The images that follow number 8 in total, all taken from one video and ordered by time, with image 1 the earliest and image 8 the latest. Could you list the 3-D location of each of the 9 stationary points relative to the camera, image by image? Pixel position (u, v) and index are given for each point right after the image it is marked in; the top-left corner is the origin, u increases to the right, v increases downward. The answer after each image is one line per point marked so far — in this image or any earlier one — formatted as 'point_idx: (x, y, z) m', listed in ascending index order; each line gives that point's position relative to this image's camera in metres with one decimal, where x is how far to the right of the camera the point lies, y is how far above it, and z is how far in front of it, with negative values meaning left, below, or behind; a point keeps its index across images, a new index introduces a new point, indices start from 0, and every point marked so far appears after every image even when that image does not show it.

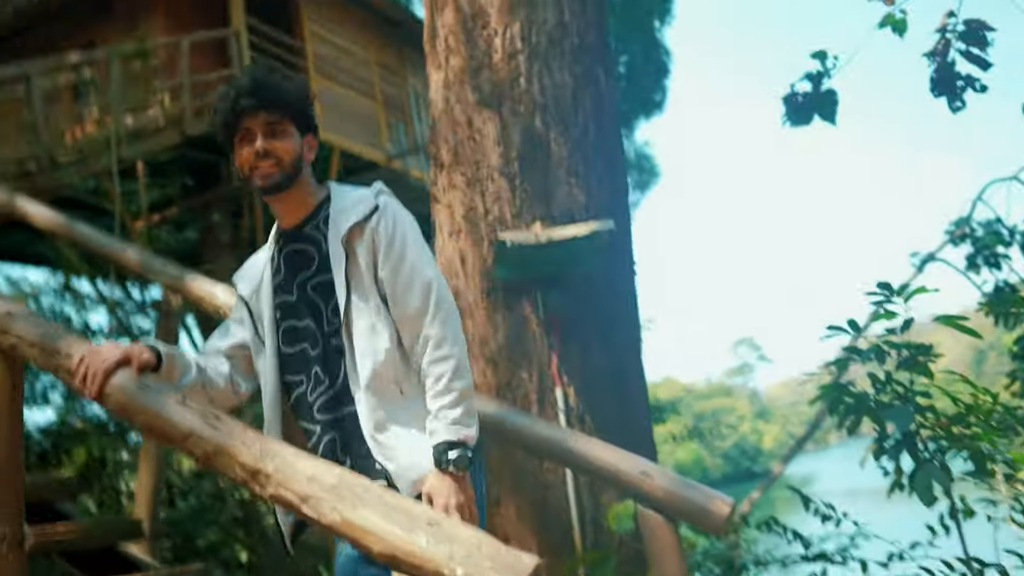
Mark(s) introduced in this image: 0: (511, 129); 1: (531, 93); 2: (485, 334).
0: (0.0, +0.8, +5.0) m
1: (+0.1, +1.0, +5.0) m
2: (-0.1, -0.2, +4.8) m
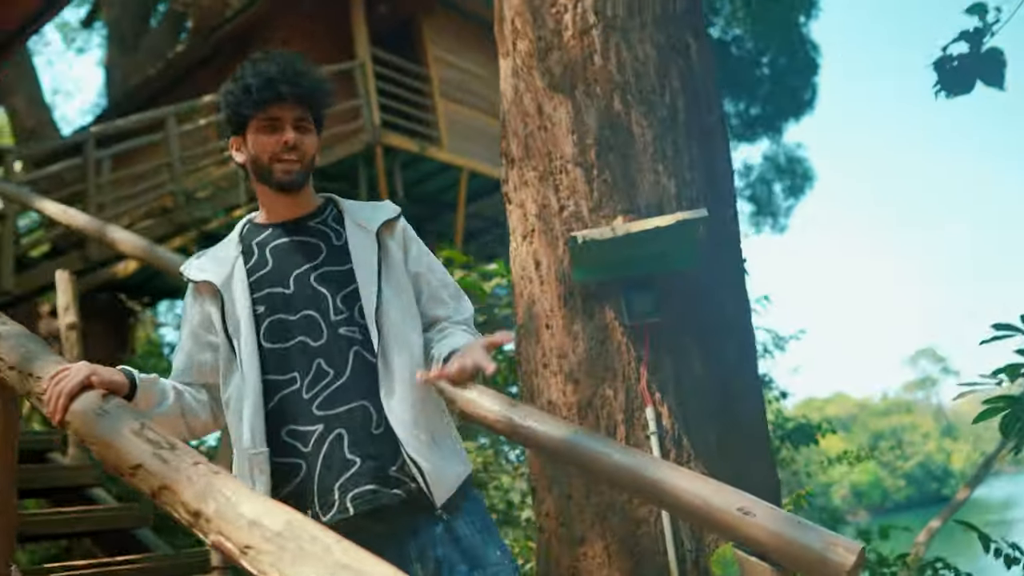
0: (+0.3, +0.8, +4.4) m
1: (+0.4, +1.0, +4.4) m
2: (+0.2, -0.3, +4.2) m
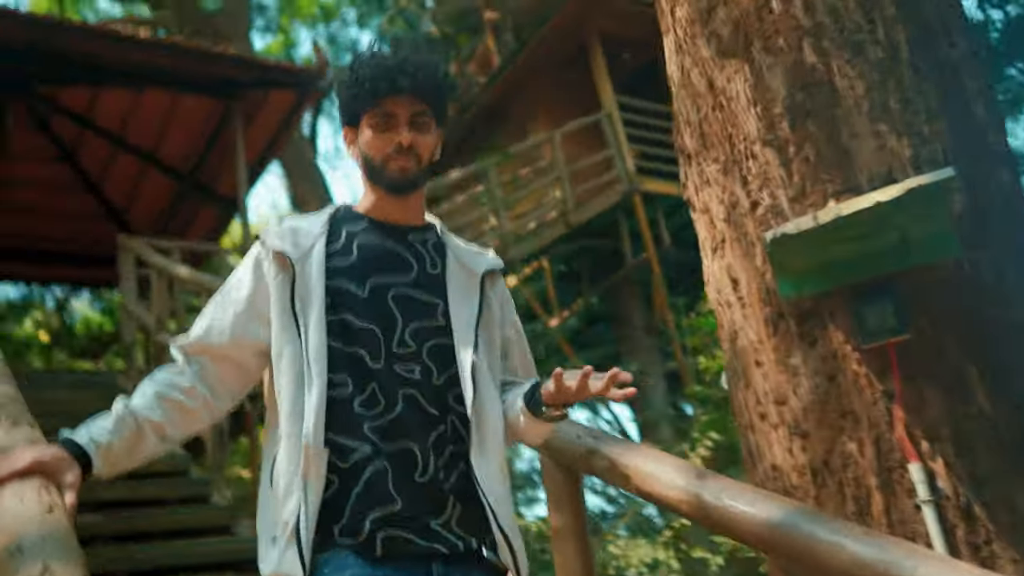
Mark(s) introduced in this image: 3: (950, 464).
0: (+0.9, +0.7, +3.3) m
1: (+1.0, +0.9, +3.3) m
2: (+0.9, -0.3, +3.1) m
3: (+1.3, -0.5, +2.8) m
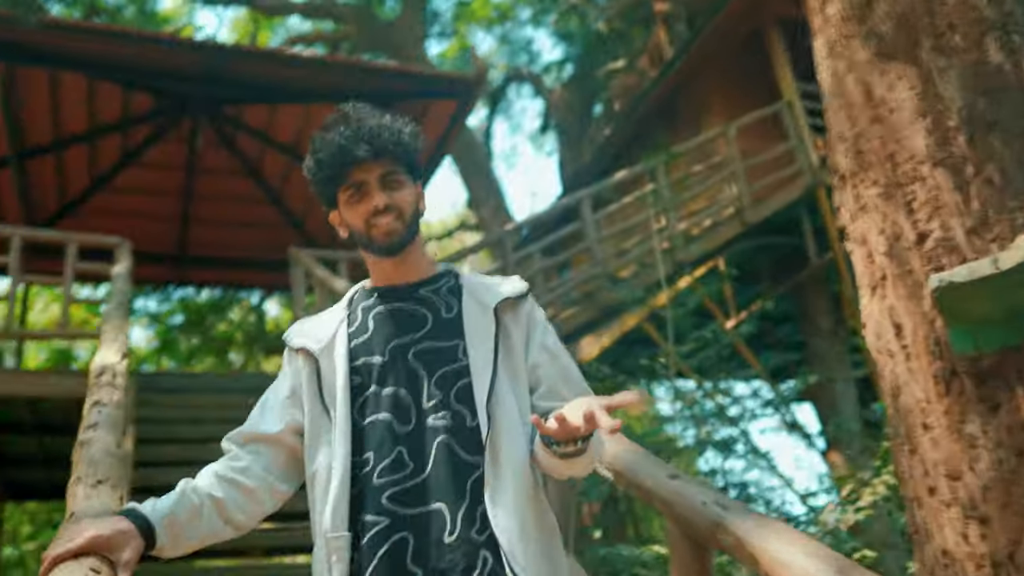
0: (+1.2, +0.6, +2.7) m
1: (+1.3, +0.8, +2.7) m
2: (+1.2, -0.5, +2.6) m
3: (+1.6, -0.7, +2.2) m
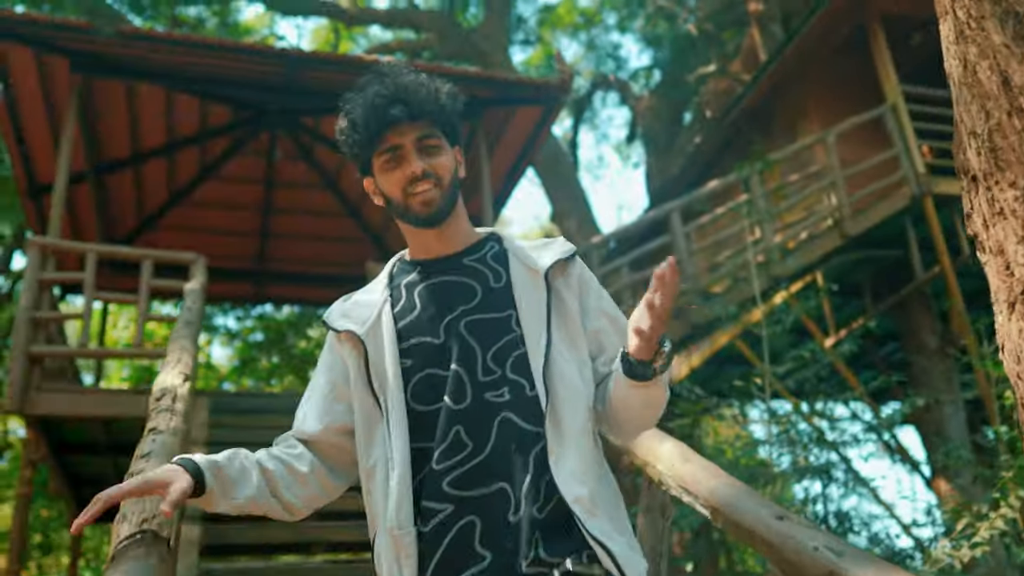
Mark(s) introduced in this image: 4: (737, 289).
0: (+1.4, +0.6, +2.4) m
1: (+1.5, +0.8, +2.3) m
2: (+1.4, -0.5, +2.2) m
3: (+1.7, -0.7, +1.8) m
4: (+1.8, 0.0, +7.6) m
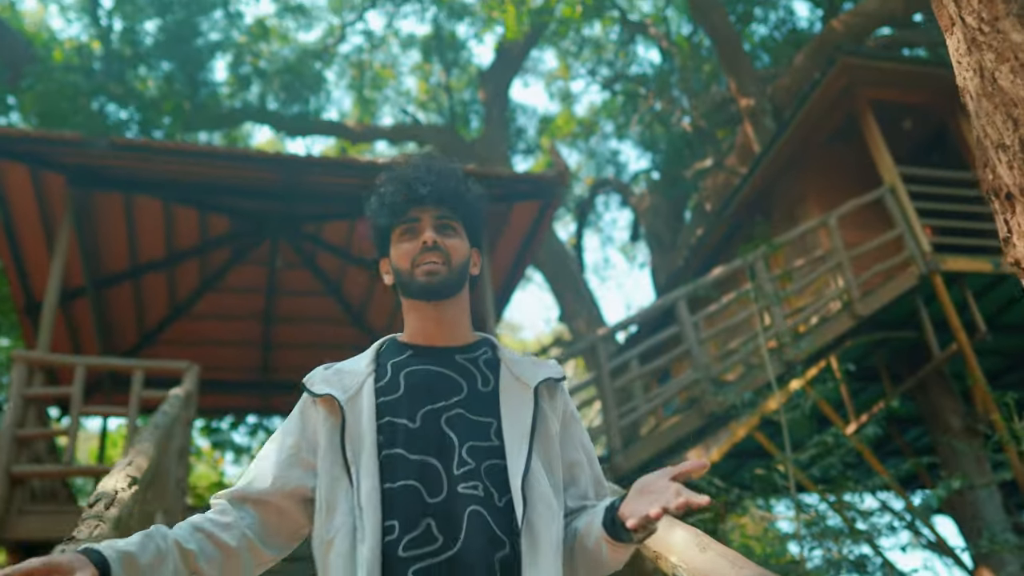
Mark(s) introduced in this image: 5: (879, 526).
0: (+1.4, +0.5, +2.2) m
1: (+1.5, +0.7, +2.3) m
2: (+1.4, -0.5, +1.9) m
3: (+1.8, -0.6, +1.5) m
4: (+1.8, -0.7, +7.4) m
5: (+2.5, -1.7, +6.7) m
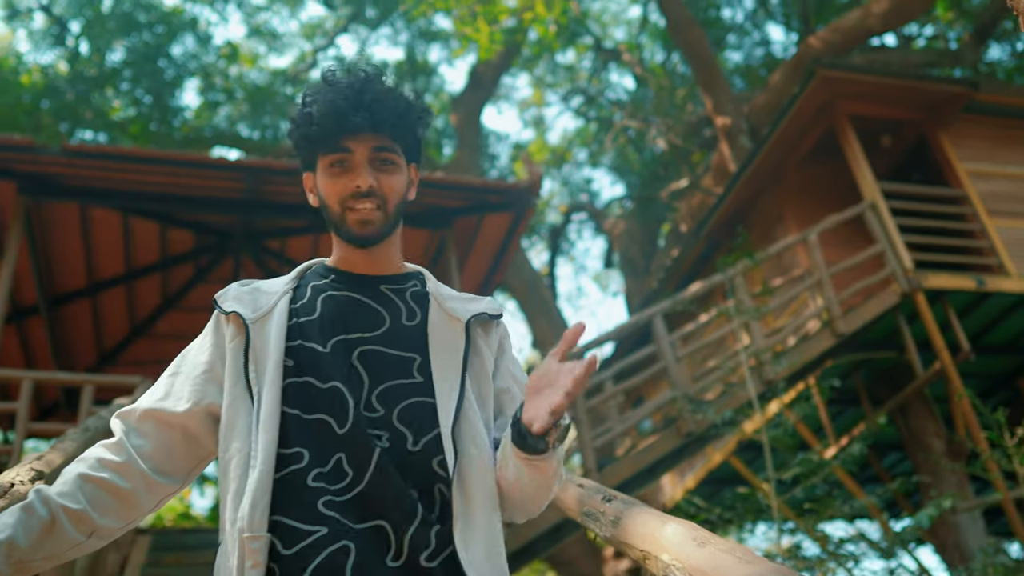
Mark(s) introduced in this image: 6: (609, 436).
0: (+1.4, +0.7, +2.0) m
1: (+1.4, +0.9, +2.1) m
2: (+1.4, -0.4, +1.7) m
3: (+1.7, -0.5, +1.3) m
4: (+1.6, -0.8, +7.1) m
5: (+2.4, -1.7, +6.4) m
6: (+0.7, -1.1, +7.2) m
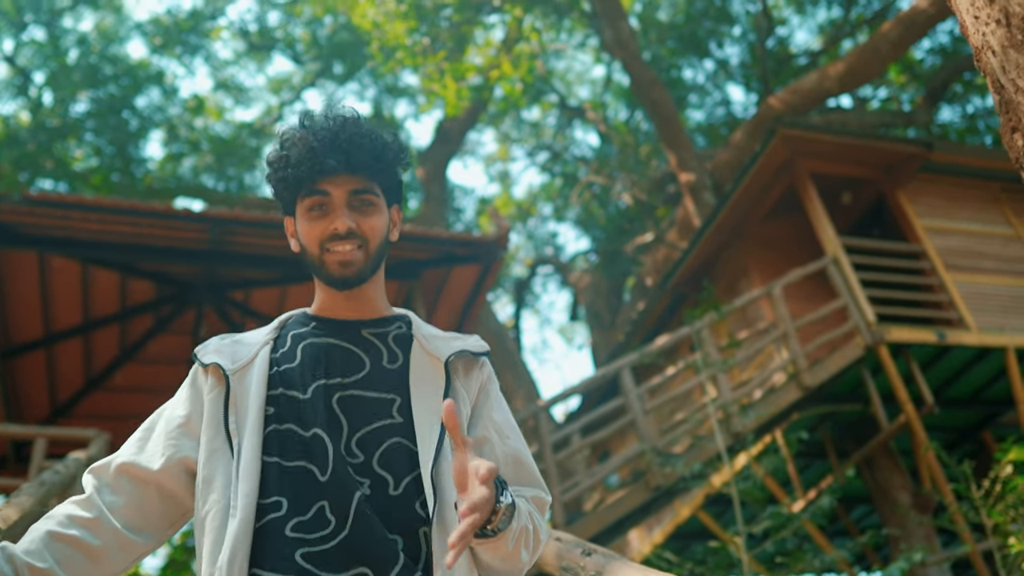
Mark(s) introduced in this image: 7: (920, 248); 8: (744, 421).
0: (+1.3, +0.6, +2.1) m
1: (+1.4, +0.8, +2.1) m
2: (+1.3, -0.4, +1.7) m
3: (+1.7, -0.5, +1.3) m
4: (+1.4, -1.2, +7.1) m
5: (+2.1, -2.1, +6.4) m
6: (+0.5, -1.5, +7.1) m
7: (+3.7, +0.4, +8.7) m
8: (+1.8, -1.0, +7.2) m
